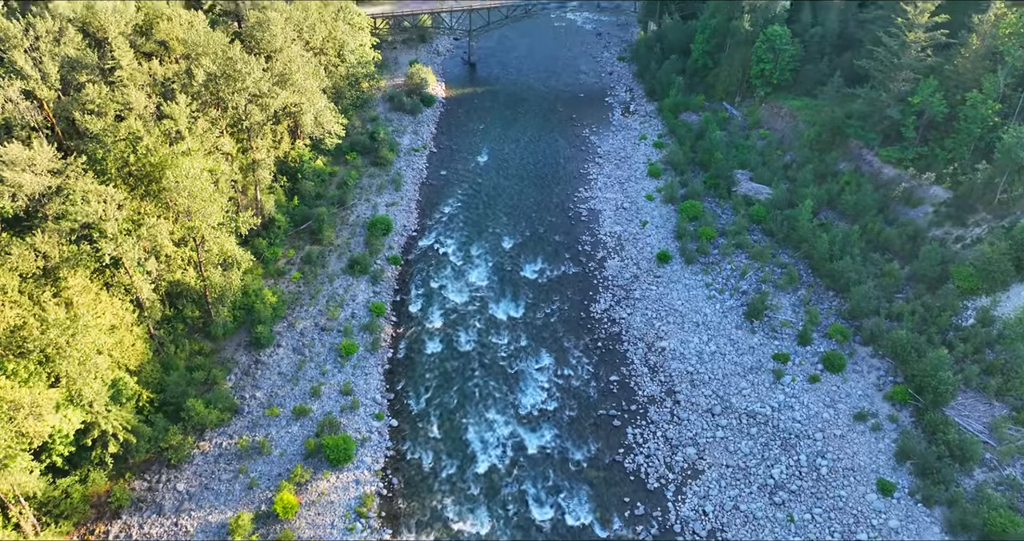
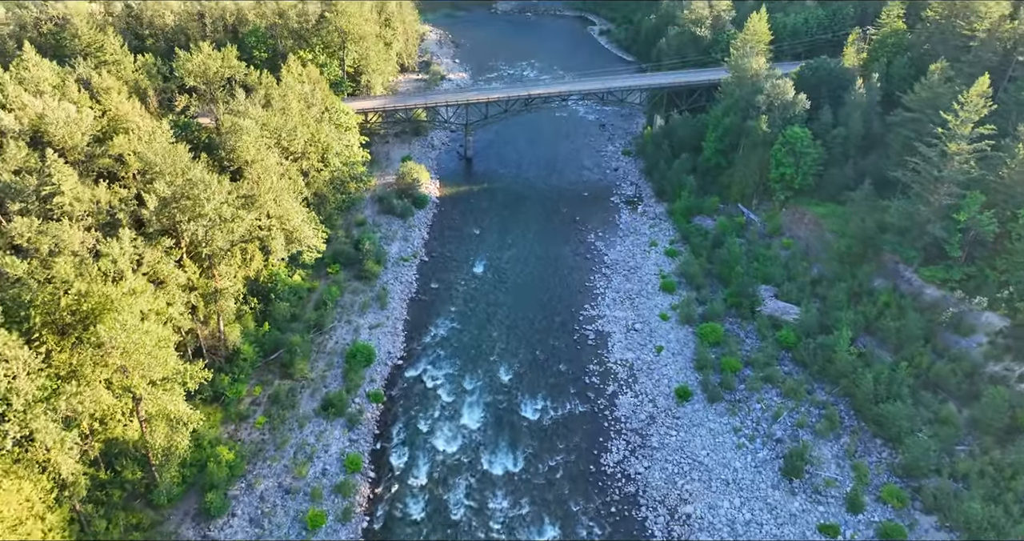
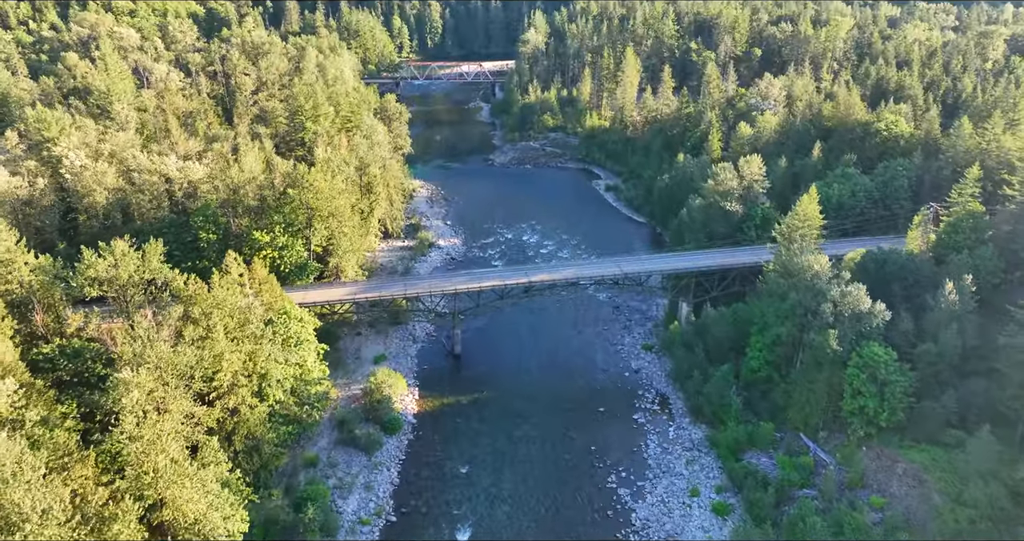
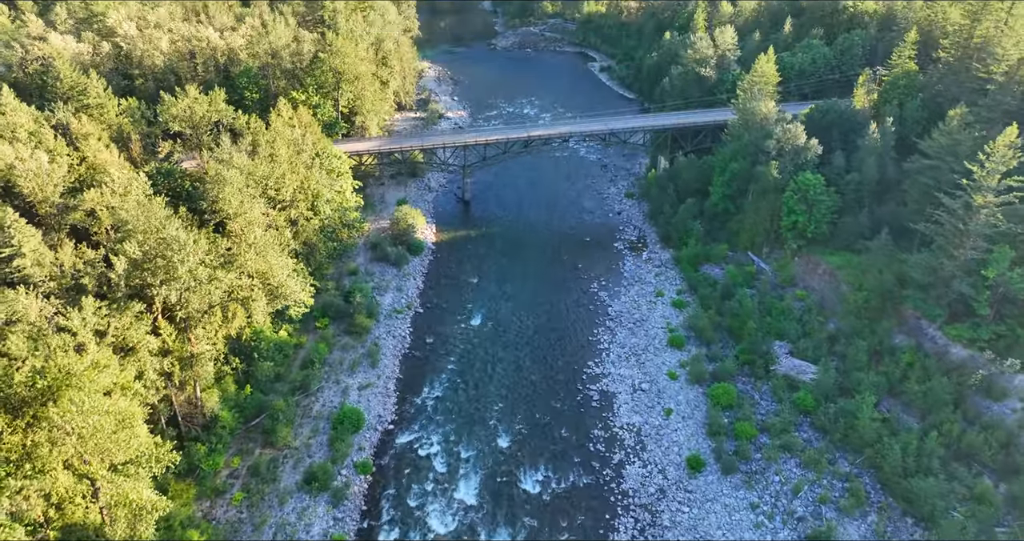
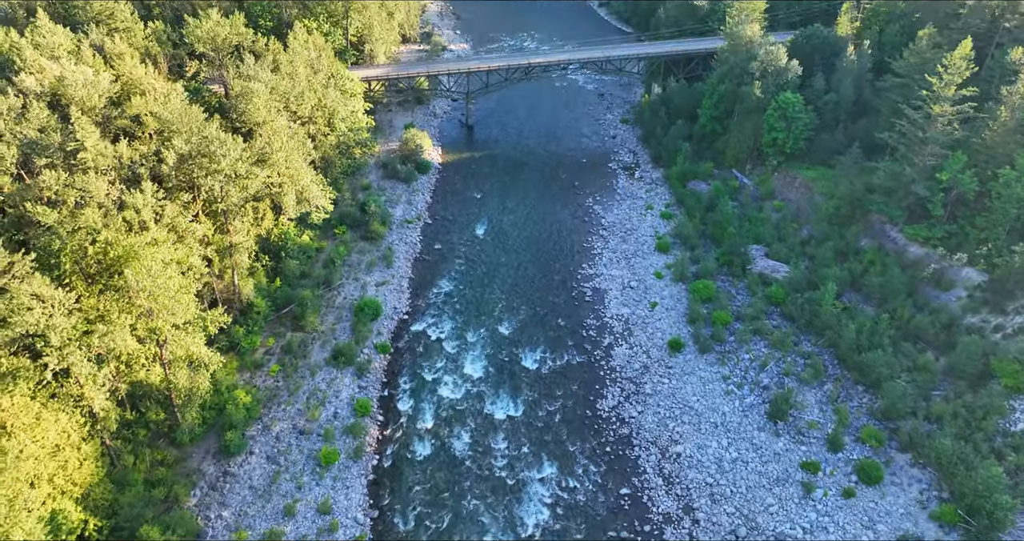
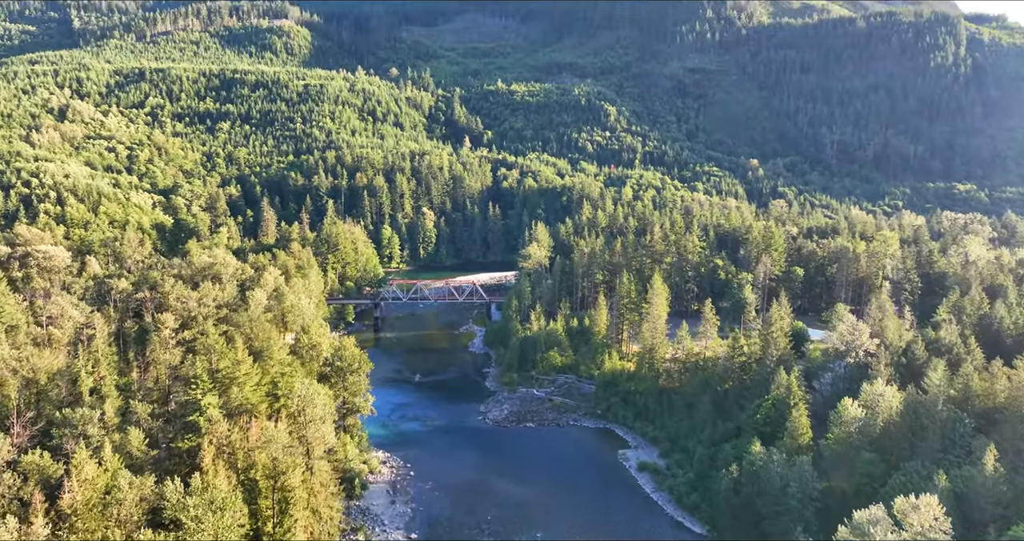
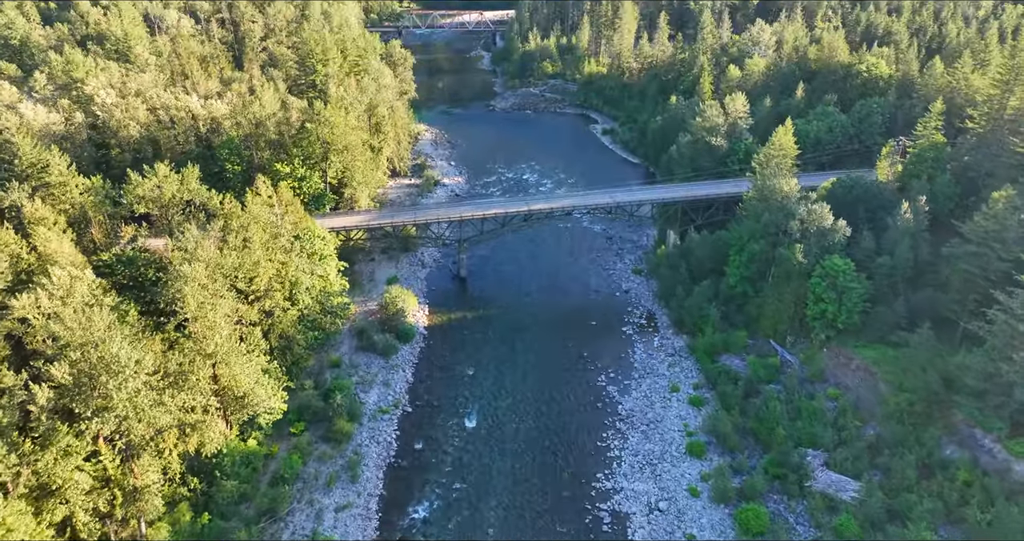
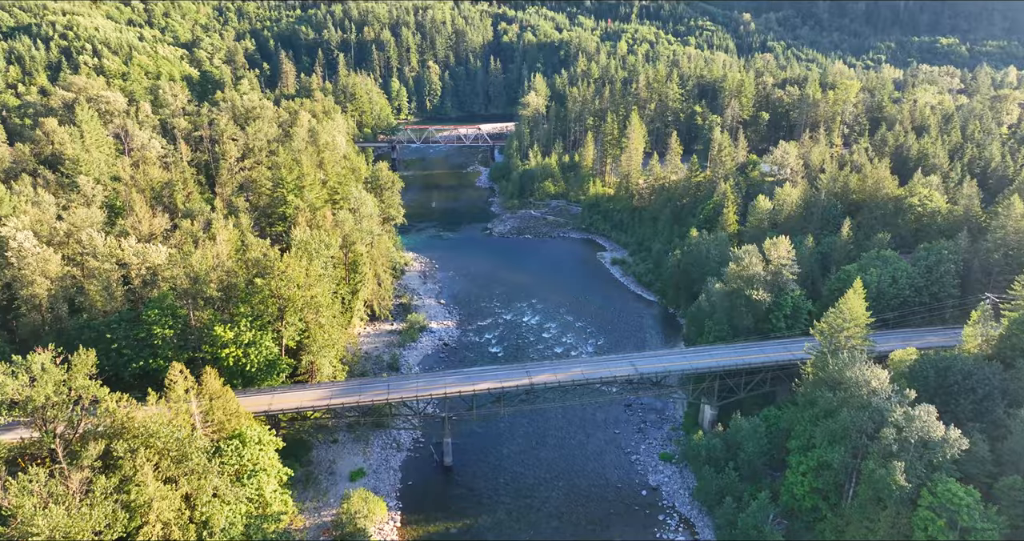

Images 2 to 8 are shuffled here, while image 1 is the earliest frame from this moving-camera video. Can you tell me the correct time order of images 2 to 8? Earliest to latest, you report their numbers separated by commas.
5, 2, 4, 7, 3, 8, 6
